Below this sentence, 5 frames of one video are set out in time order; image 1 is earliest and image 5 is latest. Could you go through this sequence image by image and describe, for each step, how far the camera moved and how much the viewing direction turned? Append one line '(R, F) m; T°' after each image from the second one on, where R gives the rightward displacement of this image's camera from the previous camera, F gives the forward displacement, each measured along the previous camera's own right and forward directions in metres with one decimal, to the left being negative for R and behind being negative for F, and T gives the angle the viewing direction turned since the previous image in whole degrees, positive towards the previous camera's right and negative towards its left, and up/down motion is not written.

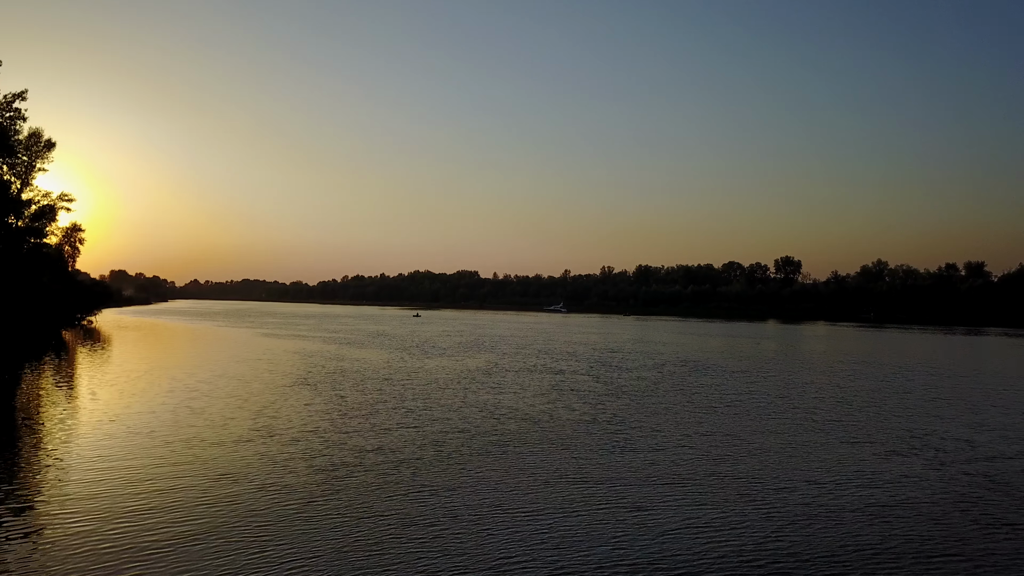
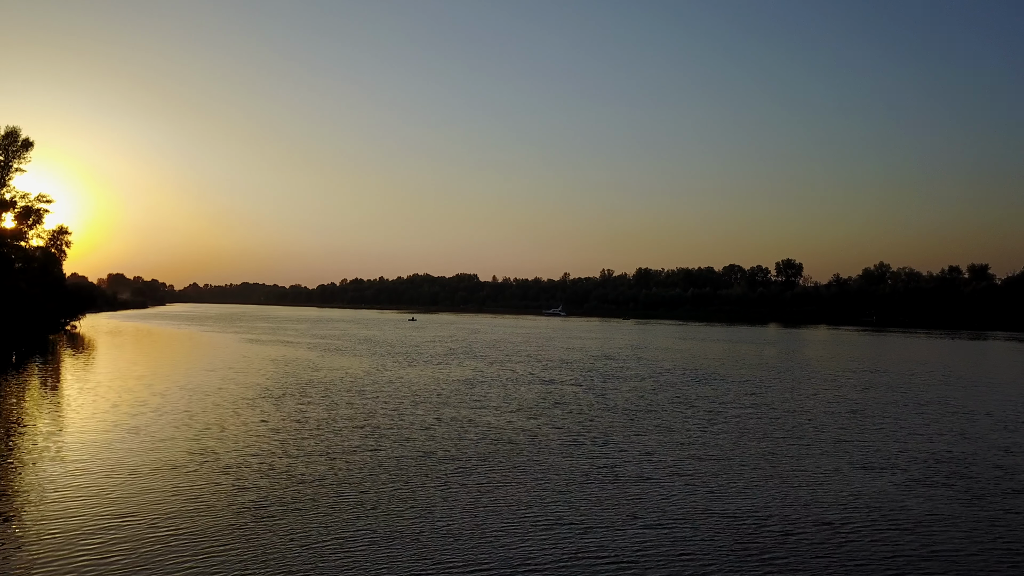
(+0.6, +2.0) m; 0°
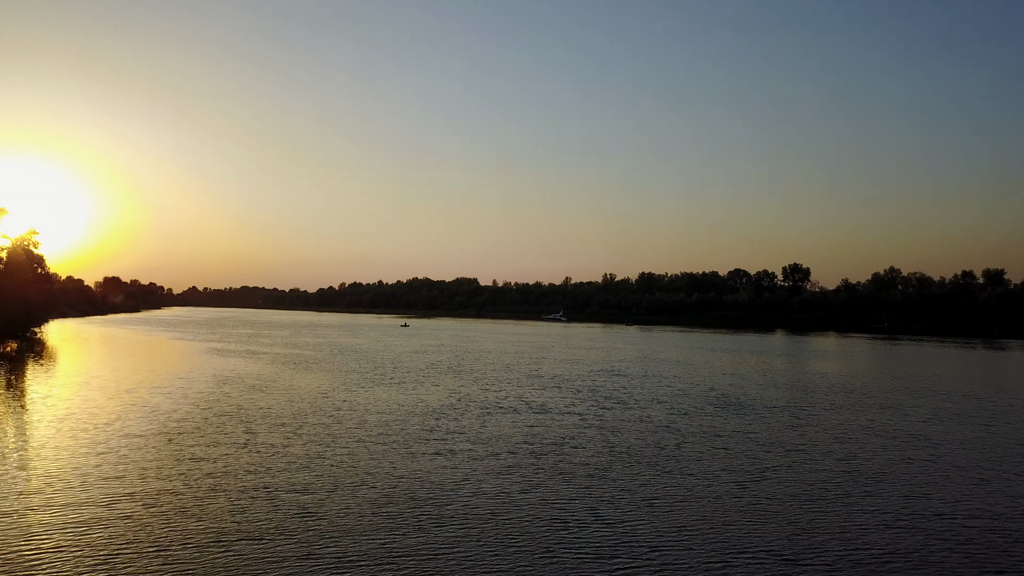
(+0.7, +5.7) m; 0°
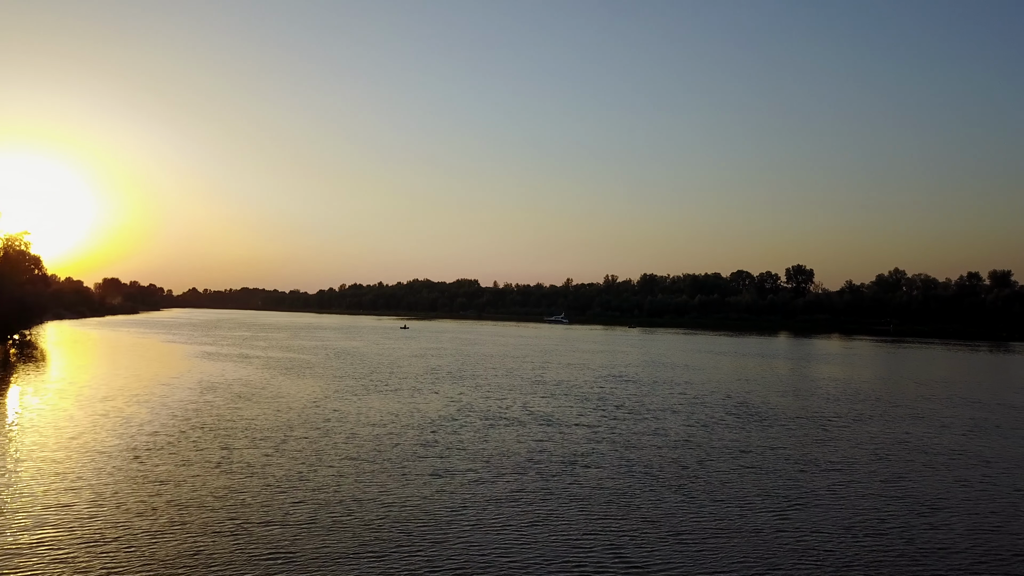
(-0.1, +1.9) m; 0°
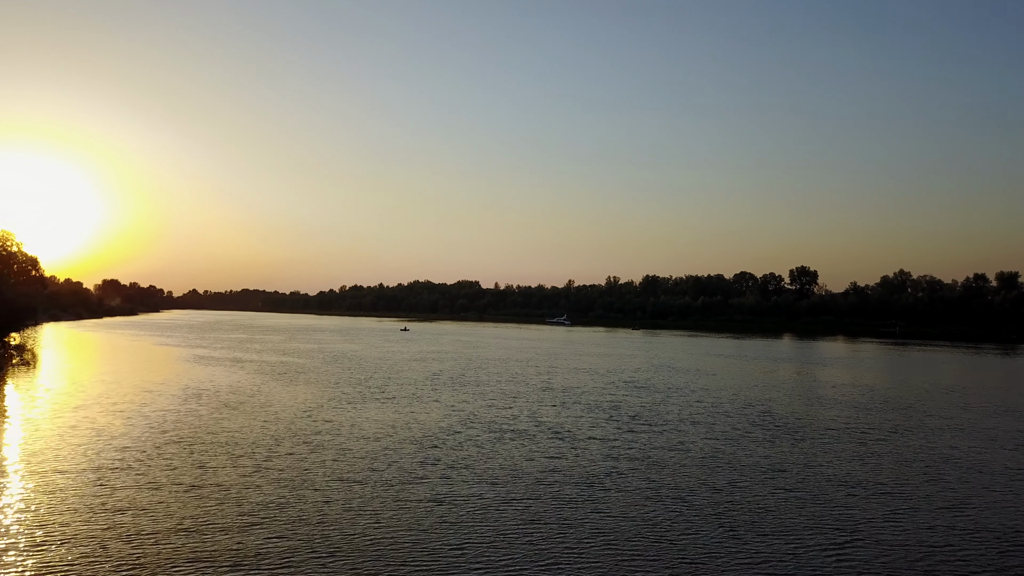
(-0.2, +1.9) m; 0°
